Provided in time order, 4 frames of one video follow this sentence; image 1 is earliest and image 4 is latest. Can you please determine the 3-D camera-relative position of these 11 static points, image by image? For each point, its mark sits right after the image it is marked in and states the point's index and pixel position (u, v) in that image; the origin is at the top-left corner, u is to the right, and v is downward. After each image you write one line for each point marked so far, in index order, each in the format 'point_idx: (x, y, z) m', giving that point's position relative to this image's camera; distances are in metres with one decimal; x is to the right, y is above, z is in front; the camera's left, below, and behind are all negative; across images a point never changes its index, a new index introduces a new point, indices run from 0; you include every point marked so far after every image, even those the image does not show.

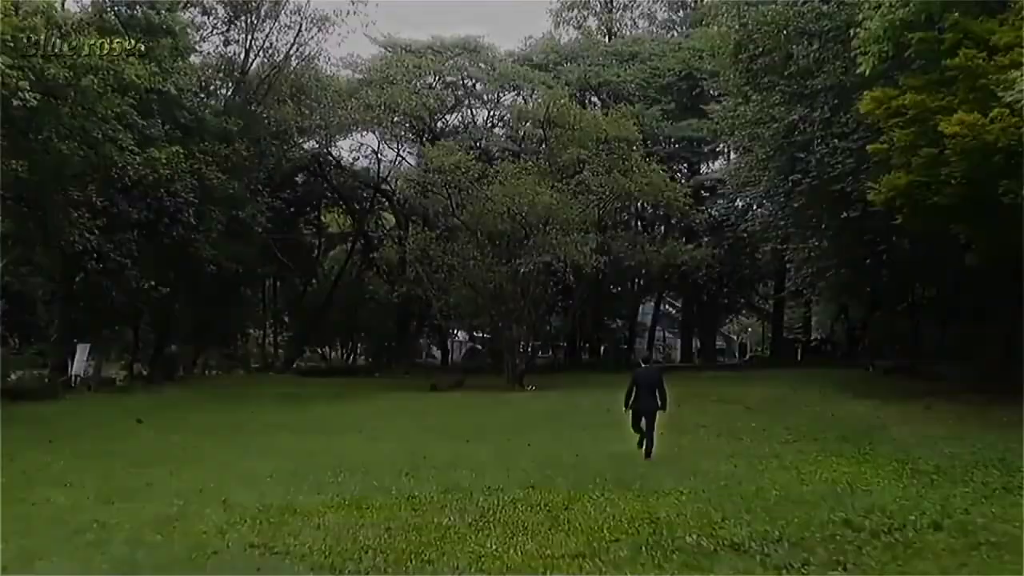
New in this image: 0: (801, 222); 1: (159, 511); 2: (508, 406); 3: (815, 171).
0: (+4.0, +0.9, +19.4) m
1: (-1.9, -1.2, +7.8) m
2: (0.0, -1.5, +18.3) m
3: (+3.8, +1.5, +18.0) m
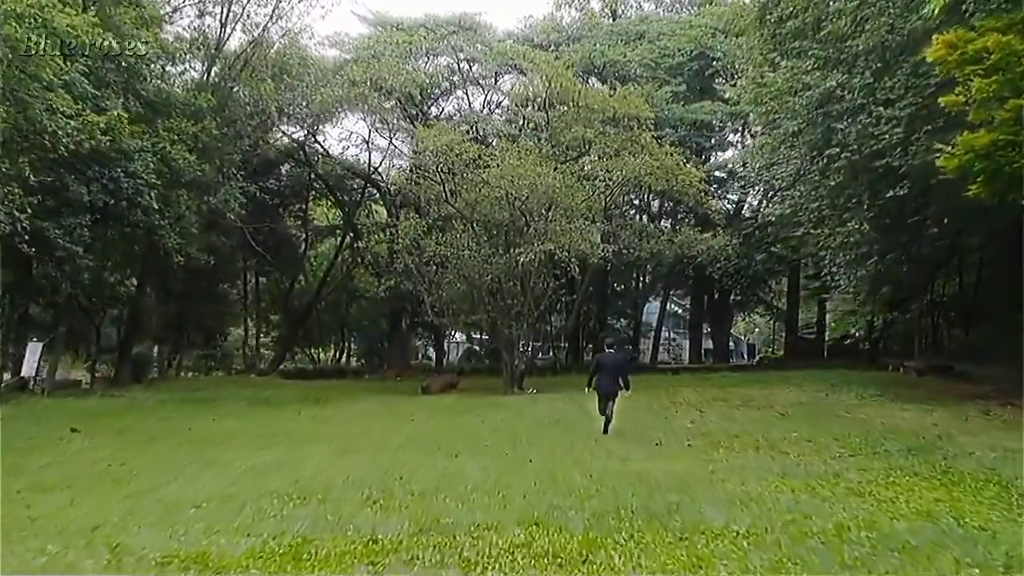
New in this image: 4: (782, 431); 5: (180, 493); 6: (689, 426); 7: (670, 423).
0: (+3.9, +1.0, +17.2) m
1: (-1.9, -1.1, +5.6) m
2: (-0.1, -1.4, +16.1) m
3: (+3.8, +1.6, +15.9) m
4: (+2.4, -1.3, +12.5) m
5: (-1.9, -1.2, +8.3) m
6: (+1.7, -1.3, +13.3) m
7: (+1.5, -1.3, +13.8) m
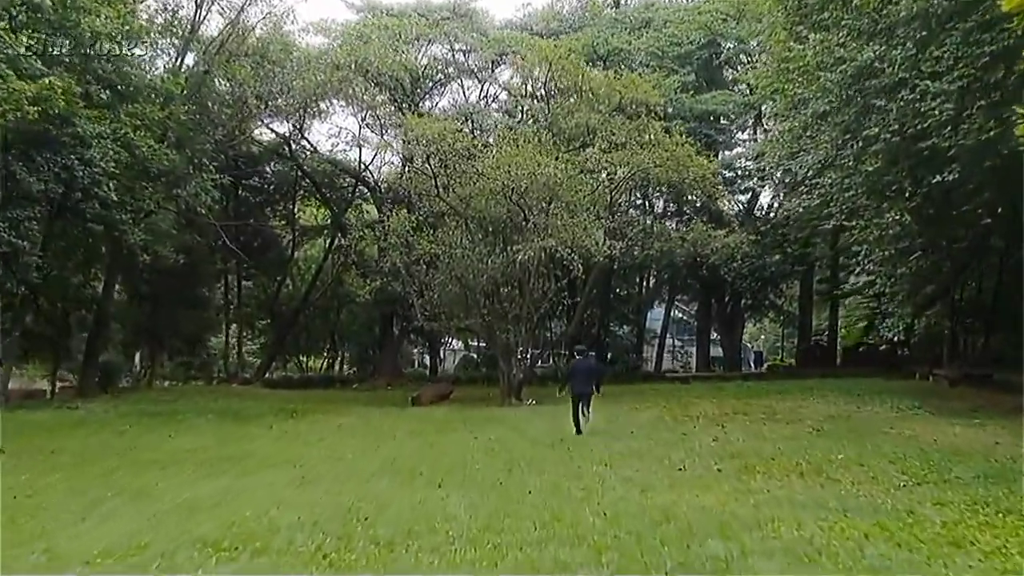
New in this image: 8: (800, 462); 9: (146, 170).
0: (+3.9, +1.0, +15.4) m
1: (-2.0, -1.0, +3.8) m
2: (-0.1, -1.4, +14.3) m
3: (+3.8, +1.6, +14.1) m
4: (+2.3, -1.2, +10.7) m
5: (-2.0, -1.1, +6.5) m
6: (+1.6, -1.3, +11.5) m
7: (+1.5, -1.3, +11.9) m
8: (+2.0, -1.2, +10.0) m
9: (-4.9, +1.6, +19.0) m
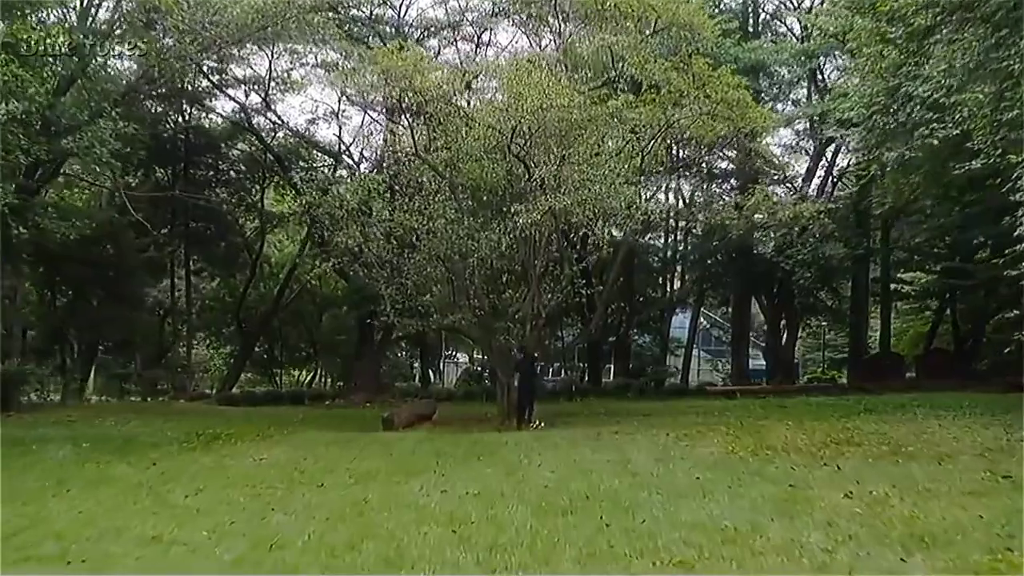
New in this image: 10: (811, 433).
0: (+3.9, +1.2, +10.4) m
1: (-2.1, -0.7, -1.2) m
2: (-0.1, -1.2, +9.3) m
3: (+3.7, +1.9, +9.1) m
4: (+2.3, -1.0, +5.7) m
5: (-2.1, -0.8, +1.6) m
6: (+1.6, -1.0, +6.5) m
7: (+1.5, -1.0, +7.0) m
8: (+2.0, -1.0, +5.0) m
9: (-4.9, +1.7, +14.1) m
10: (+2.5, -1.2, +11.8) m
